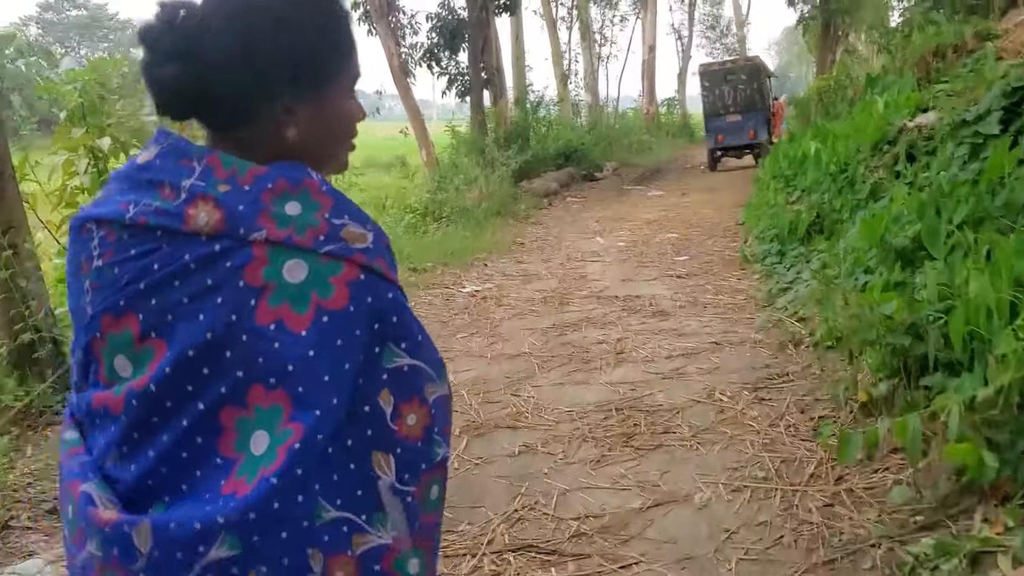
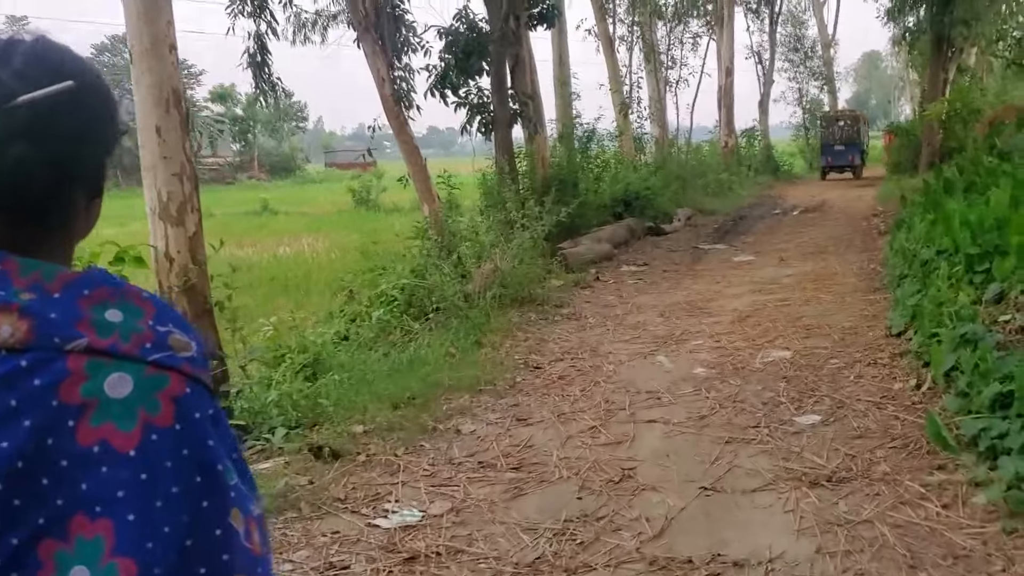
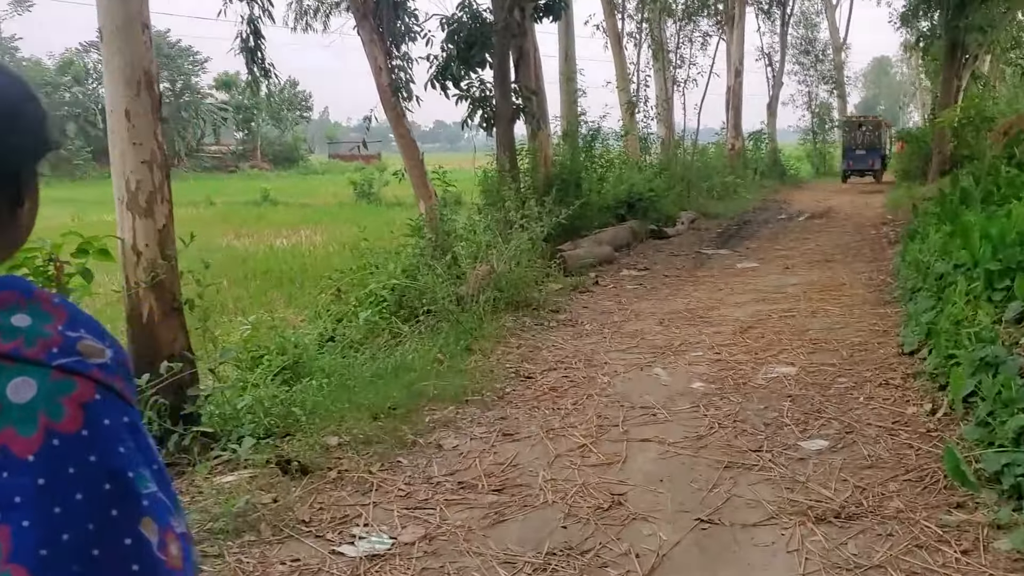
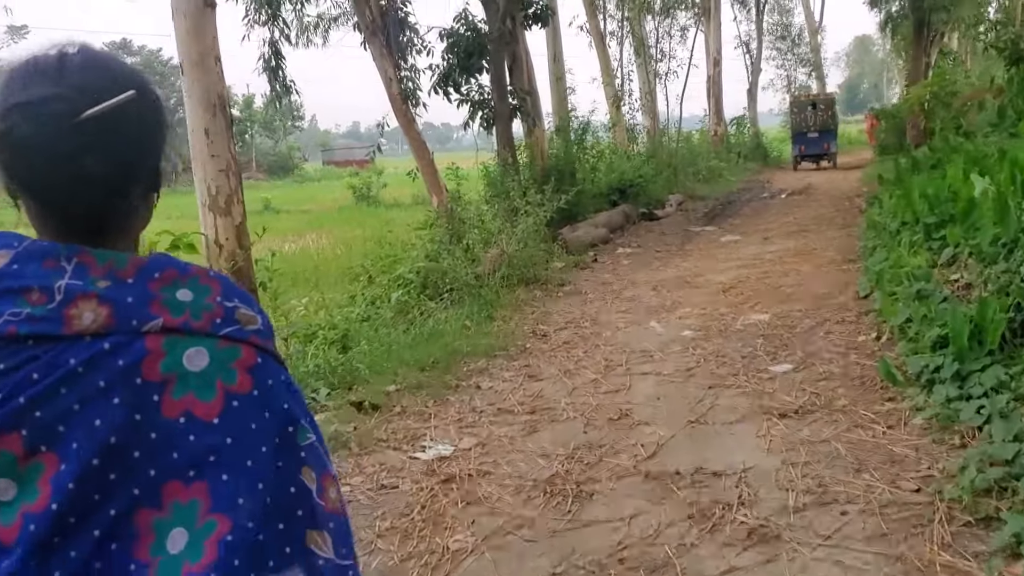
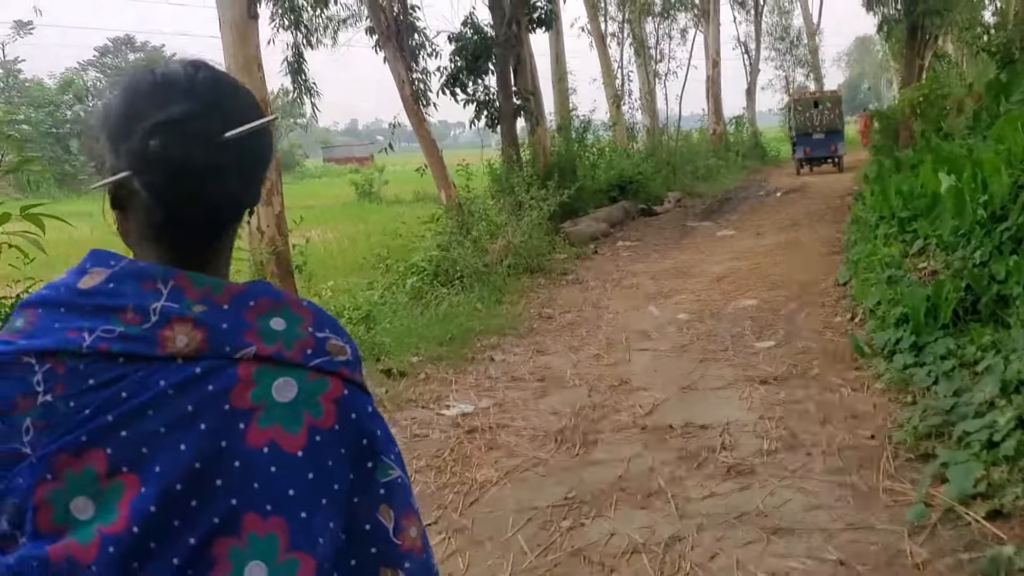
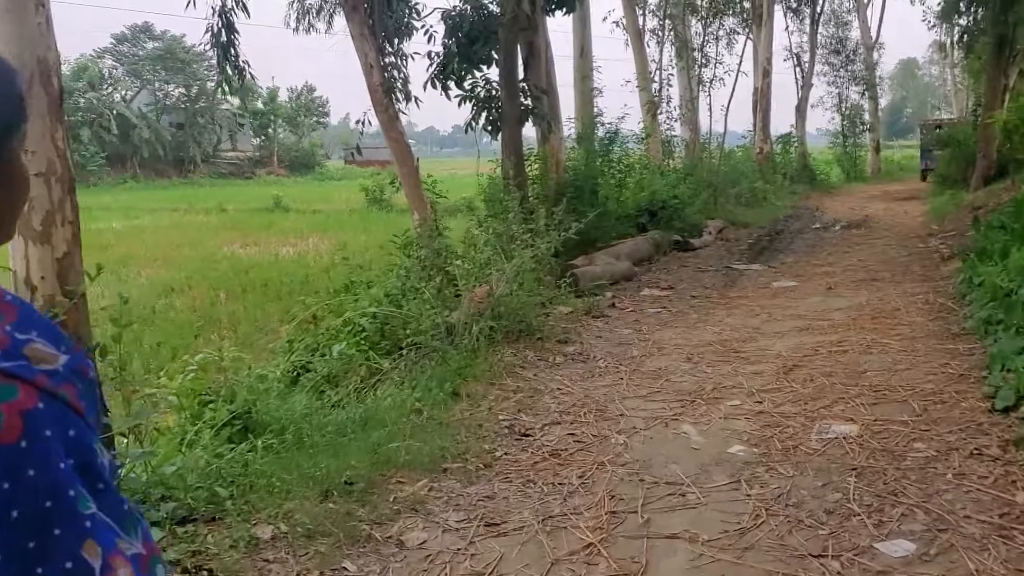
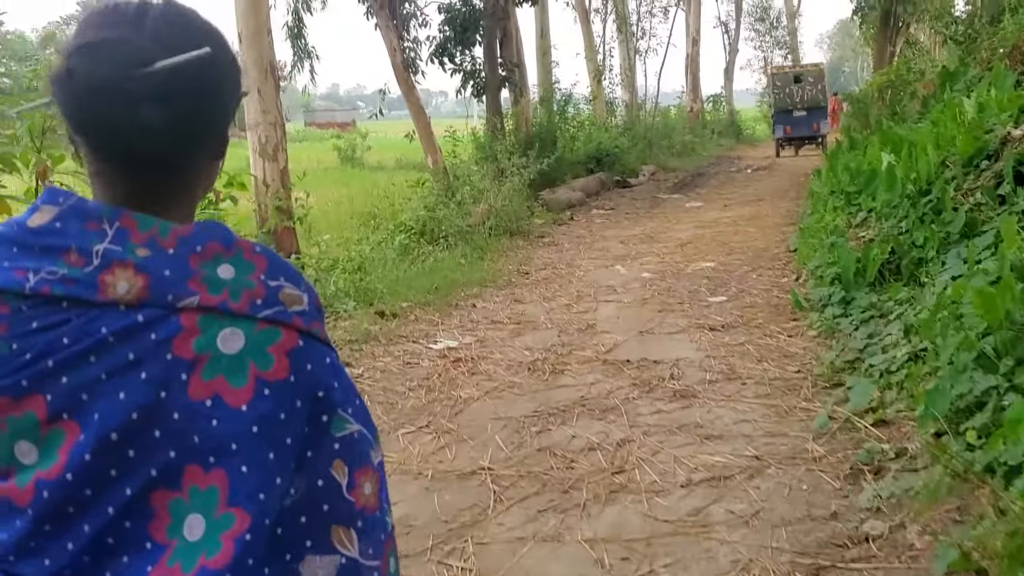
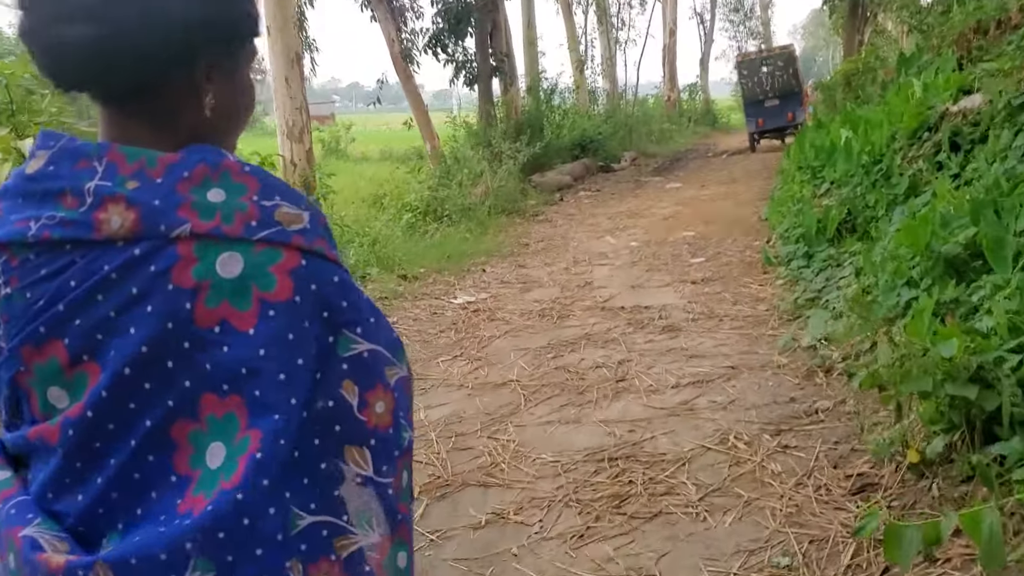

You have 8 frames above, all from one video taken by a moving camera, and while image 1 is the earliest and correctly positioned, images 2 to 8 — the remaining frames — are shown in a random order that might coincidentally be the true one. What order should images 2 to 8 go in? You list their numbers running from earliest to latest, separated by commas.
8, 7, 5, 4, 2, 3, 6
